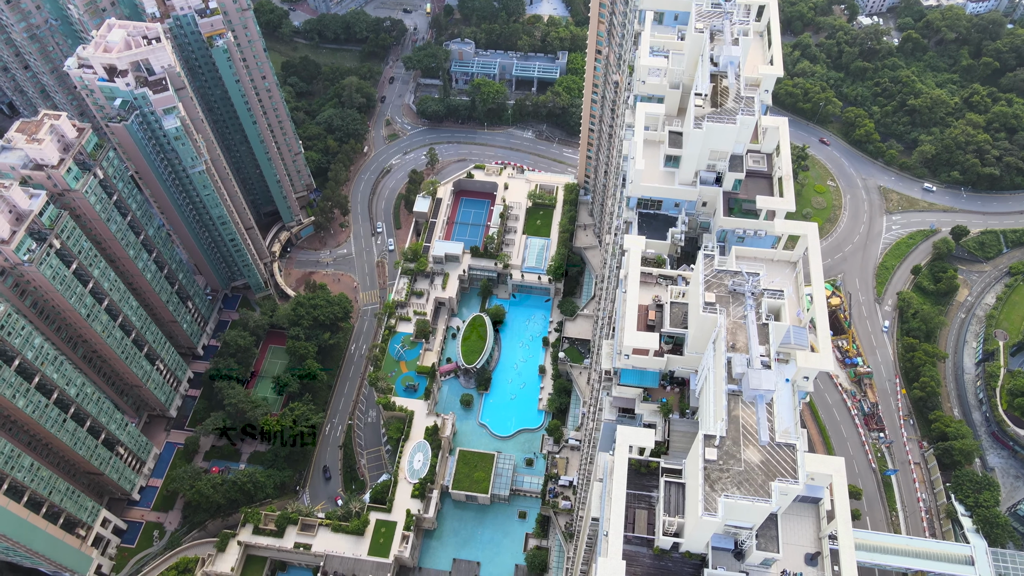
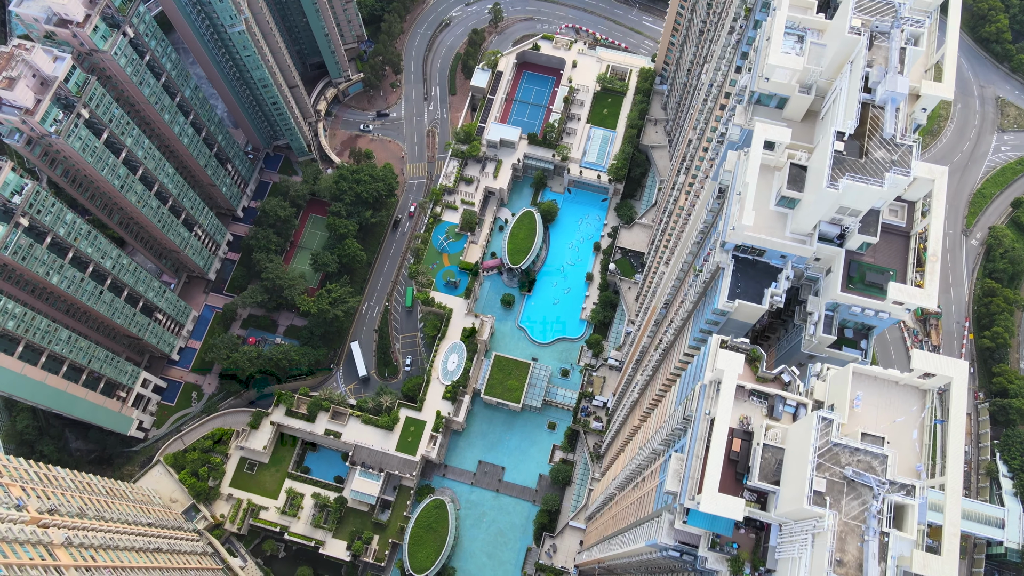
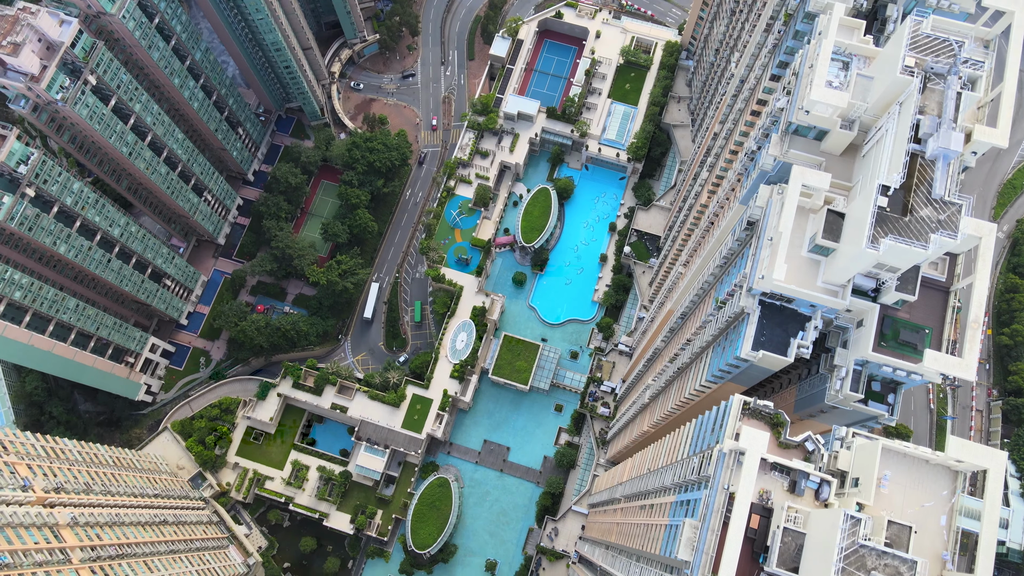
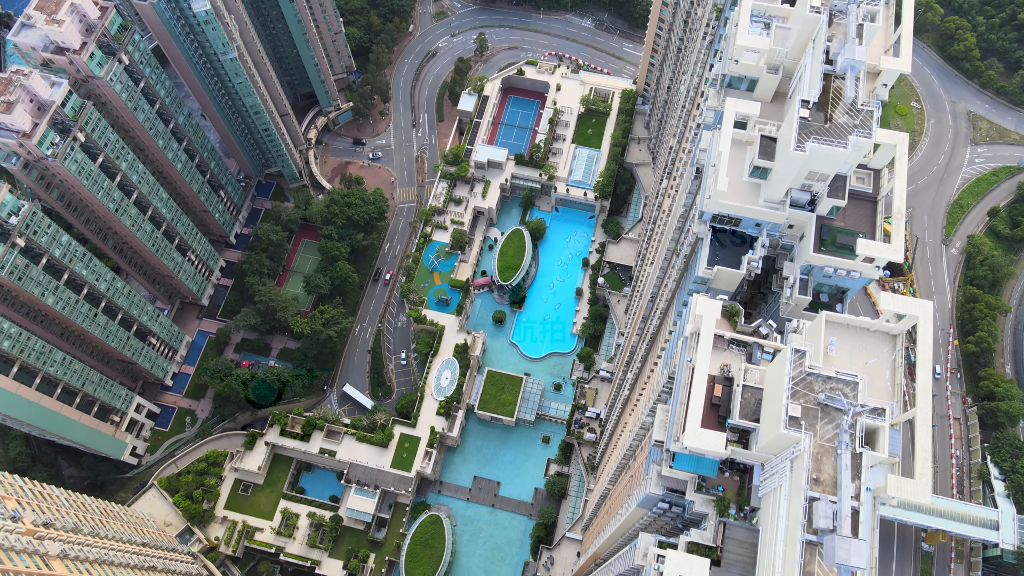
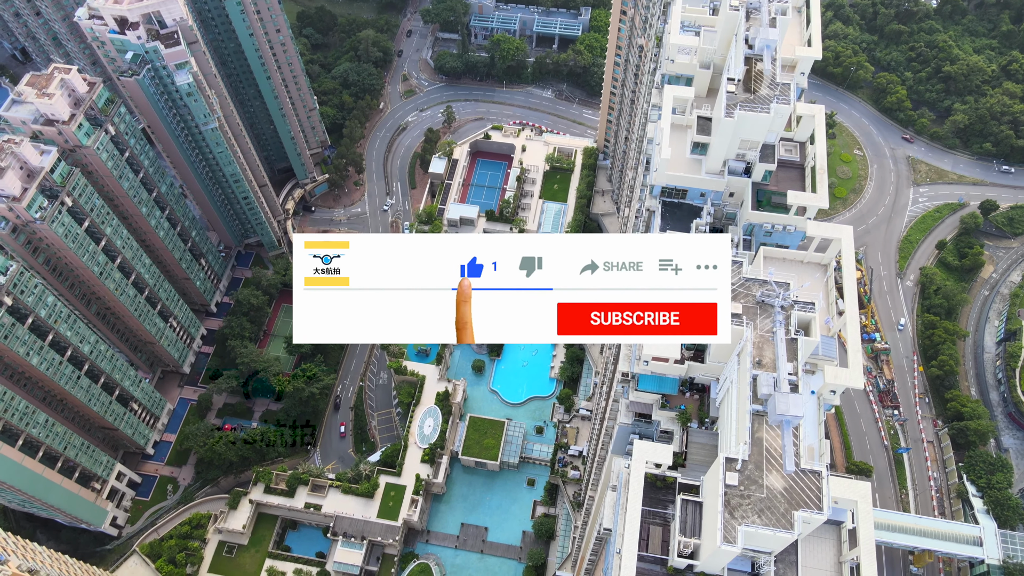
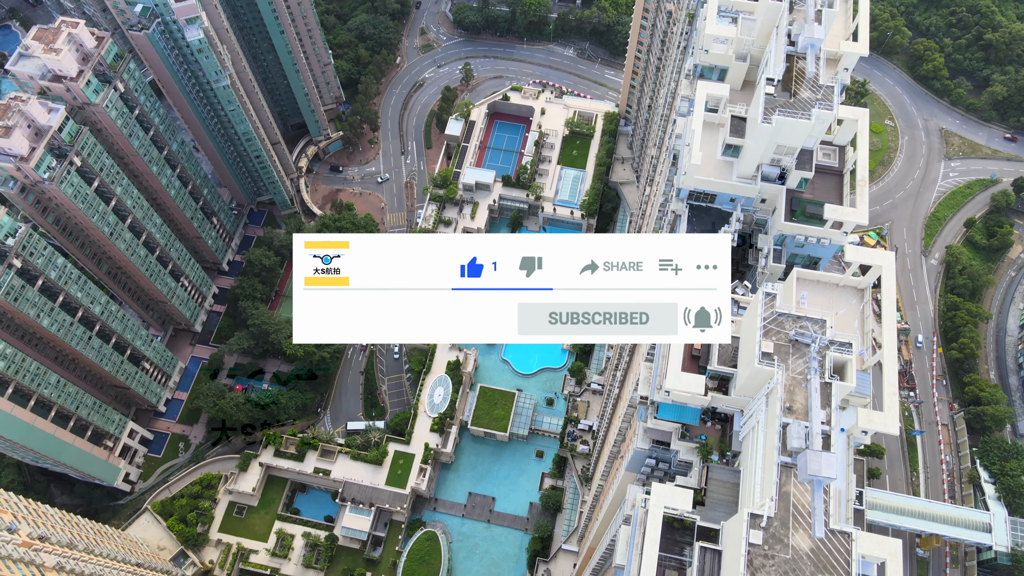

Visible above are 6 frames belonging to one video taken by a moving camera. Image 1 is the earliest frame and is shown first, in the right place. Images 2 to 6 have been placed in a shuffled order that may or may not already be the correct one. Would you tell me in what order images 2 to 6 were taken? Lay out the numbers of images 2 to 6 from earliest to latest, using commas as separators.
5, 6, 4, 2, 3
